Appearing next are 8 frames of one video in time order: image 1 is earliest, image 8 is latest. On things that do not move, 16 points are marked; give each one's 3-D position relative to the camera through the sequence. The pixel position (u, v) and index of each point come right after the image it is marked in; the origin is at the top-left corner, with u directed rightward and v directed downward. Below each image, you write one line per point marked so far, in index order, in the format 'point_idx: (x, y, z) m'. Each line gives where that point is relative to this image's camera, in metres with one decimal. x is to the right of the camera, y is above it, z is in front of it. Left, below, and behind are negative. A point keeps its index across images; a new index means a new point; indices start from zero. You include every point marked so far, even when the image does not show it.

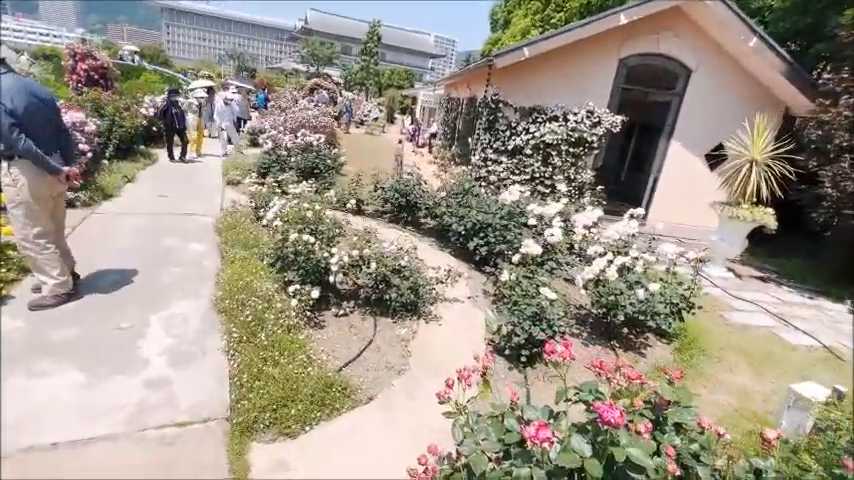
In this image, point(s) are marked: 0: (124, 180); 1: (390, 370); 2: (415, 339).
0: (-6.0, +1.2, +8.6) m
1: (-0.3, -1.1, +3.6) m
2: (-0.1, -1.0, +4.2) m
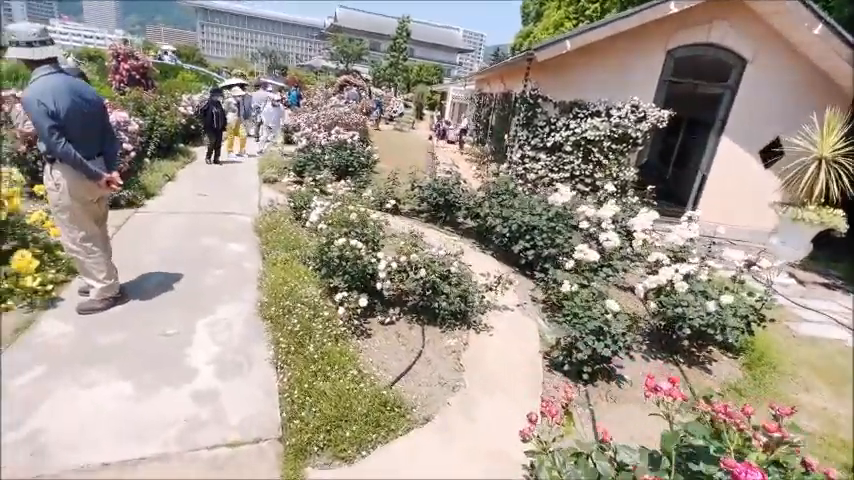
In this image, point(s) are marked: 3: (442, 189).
0: (-5.2, +1.2, +8.6) m
1: (+0.1, -1.2, +3.4) m
2: (+0.4, -1.0, +3.9) m
3: (+0.3, +1.0, +8.1) m
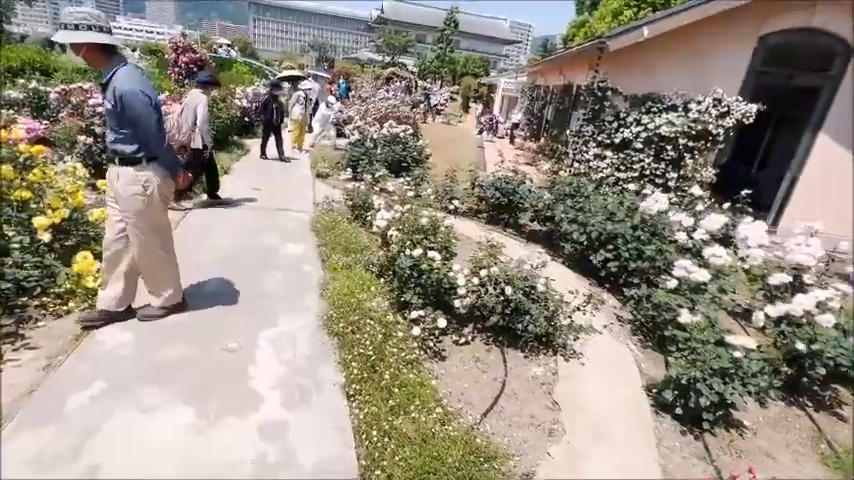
0: (-4.1, +1.4, +8.6) m
1: (+0.8, -1.3, +2.9) m
2: (+1.0, -1.1, +3.4) m
3: (+1.4, +0.9, +7.5) m
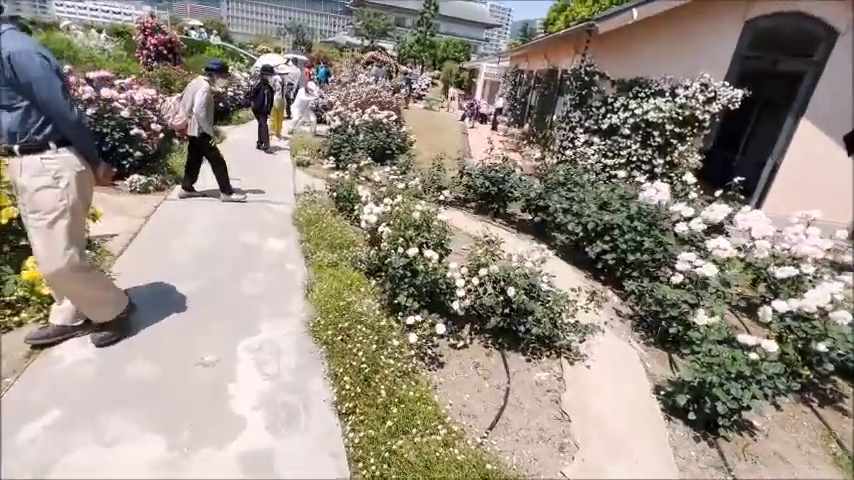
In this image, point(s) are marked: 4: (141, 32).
0: (-4.3, +1.5, +8.0) m
1: (+0.8, -1.3, +2.7) m
2: (+1.0, -1.1, +3.2) m
3: (+1.1, +1.1, +7.3) m
4: (-8.0, +5.8, +12.0) m
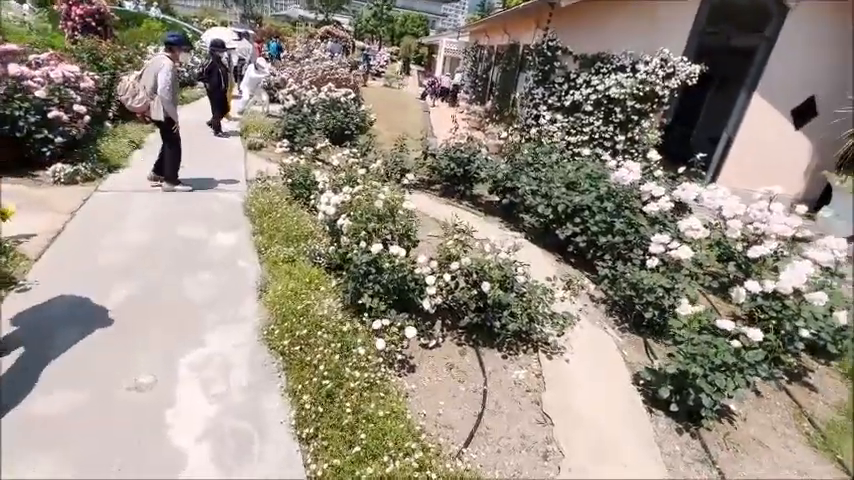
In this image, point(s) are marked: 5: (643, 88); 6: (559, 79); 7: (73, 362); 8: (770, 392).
0: (-5.0, +1.6, +7.3) m
1: (+0.6, -1.2, +2.5) m
2: (+0.8, -1.0, +3.0) m
3: (+0.5, +1.3, +7.0) m
4: (-9.1, +6.0, +10.7) m
5: (+4.5, +3.1, +8.8) m
6: (+3.0, +3.6, +9.6) m
7: (-2.2, -0.8, +2.6) m
8: (+2.9, -1.3, +3.6) m
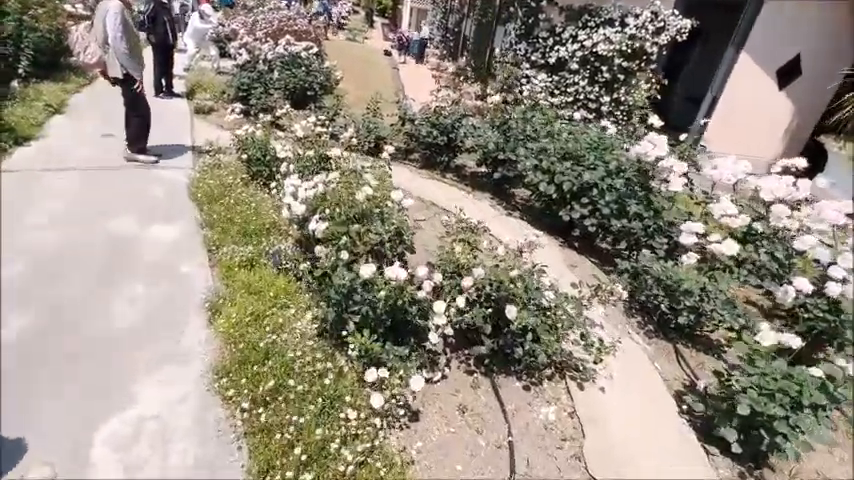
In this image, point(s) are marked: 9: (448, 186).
0: (-5.3, +1.8, +6.0) m
1: (+0.7, -1.3, +1.9) m
2: (+0.9, -1.1, +2.4) m
3: (+0.2, +1.6, +6.1) m
4: (-9.7, +6.4, +8.7) m
5: (+4.0, +3.7, +8.0) m
6: (+2.5, +4.2, +8.7) m
7: (-2.1, -0.9, +1.8) m
8: (+2.9, -1.2, +3.2) m
9: (+0.3, +0.7, +6.0) m
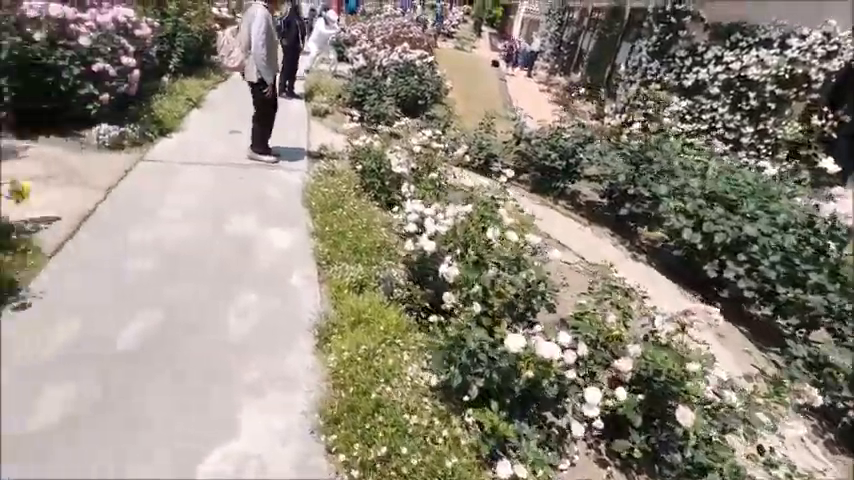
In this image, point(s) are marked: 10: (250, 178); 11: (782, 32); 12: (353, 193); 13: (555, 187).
0: (-3.6, +2.0, +6.5) m
1: (+1.1, -1.7, +1.4) m
2: (+1.4, -1.5, +1.8) m
3: (+1.8, +1.2, +5.6) m
4: (-6.9, +7.0, +10.0) m
5: (+6.1, +2.7, +6.8) m
6: (+4.8, +3.4, +7.8) m
7: (-1.6, -0.9, +1.8) m
8: (+3.5, -1.9, +2.3) m
9: (+1.7, +0.3, +5.4) m
10: (-1.9, +0.6, +4.7) m
11: (+6.0, +3.4, +7.1) m
12: (-0.8, +0.5, +4.5) m
13: (+1.7, +0.7, +5.8) m
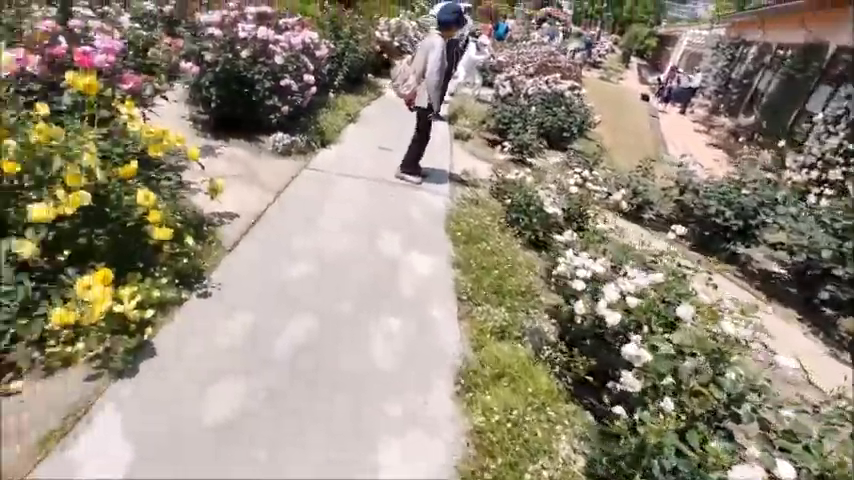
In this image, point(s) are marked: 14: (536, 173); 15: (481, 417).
0: (-1.3, +1.9, +7.0) m
1: (+1.4, -2.1, +0.8) m
2: (+1.8, -1.9, +1.1) m
3: (+3.6, +0.4, +4.8) m
4: (-2.8, +7.1, +11.3) m
5: (+8.2, +1.1, +5.0) m
6: (+7.3, +1.9, +6.2) m
7: (-0.9, -1.0, +1.8) m
8: (+3.9, -2.7, +1.0) m
9: (+3.3, -0.5, +4.6) m
10: (-0.3, +0.4, +4.8) m
11: (+8.3, +1.8, +5.2) m
12: (+0.7, +0.1, +4.4) m
13: (+3.5, -0.1, +5.0) m
14: (+1.3, +0.7, +5.0) m
15: (+0.3, -0.9, +2.3) m
